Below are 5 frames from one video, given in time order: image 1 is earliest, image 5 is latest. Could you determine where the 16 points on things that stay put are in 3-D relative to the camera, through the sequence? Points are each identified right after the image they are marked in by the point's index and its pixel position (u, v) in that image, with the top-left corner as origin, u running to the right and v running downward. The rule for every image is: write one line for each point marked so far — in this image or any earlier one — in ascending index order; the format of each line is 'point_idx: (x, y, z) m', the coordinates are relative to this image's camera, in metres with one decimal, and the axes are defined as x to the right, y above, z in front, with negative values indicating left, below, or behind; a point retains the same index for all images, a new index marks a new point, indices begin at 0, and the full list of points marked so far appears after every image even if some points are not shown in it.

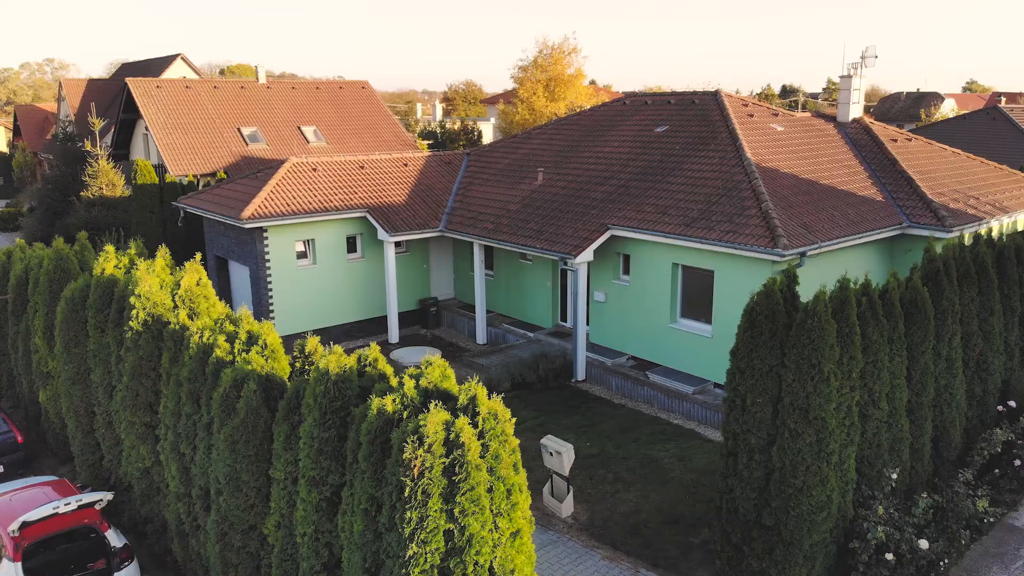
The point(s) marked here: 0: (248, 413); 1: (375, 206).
0: (-2.9, -1.3, +8.0) m
1: (-3.6, +2.2, +19.5) m
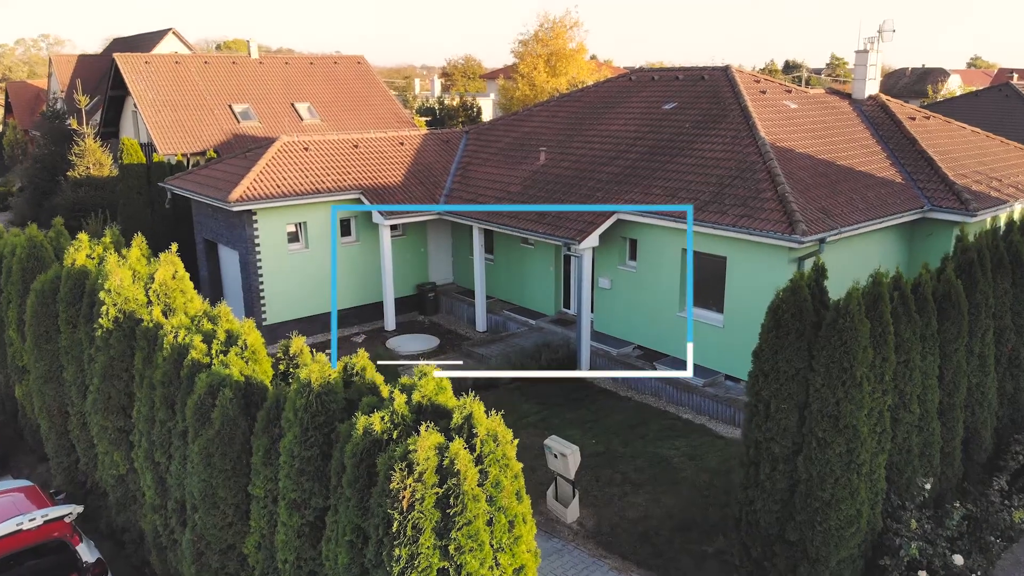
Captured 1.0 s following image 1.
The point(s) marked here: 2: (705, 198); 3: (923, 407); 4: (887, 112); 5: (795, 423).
0: (-2.8, -1.3, +7.3) m
1: (-3.6, +2.6, +18.7) m
2: (+3.8, +1.8, +14.6) m
3: (+5.1, -1.5, +9.1) m
4: (+9.7, +4.6, +19.1) m
5: (+3.1, -1.5, +8.1) m
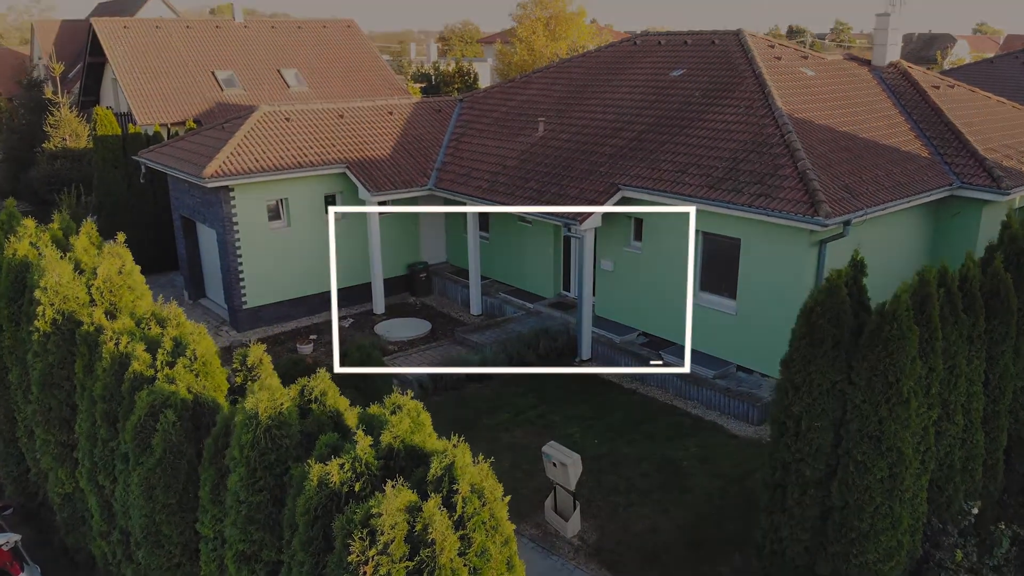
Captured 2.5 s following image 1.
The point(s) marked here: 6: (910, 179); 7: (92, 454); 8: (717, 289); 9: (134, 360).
0: (-2.9, -1.4, +6.2) m
1: (-3.7, +3.0, +17.4) m
2: (+3.8, +2.1, +13.4) m
3: (+5.0, -1.4, +8.1) m
4: (+9.6, +5.0, +17.8) m
5: (+3.0, -1.5, +7.0) m
6: (+7.4, +2.0, +13.7) m
7: (-4.3, -1.7, +7.5) m
8: (+3.9, 0.0, +13.9) m
9: (-3.5, -0.7, +6.9) m
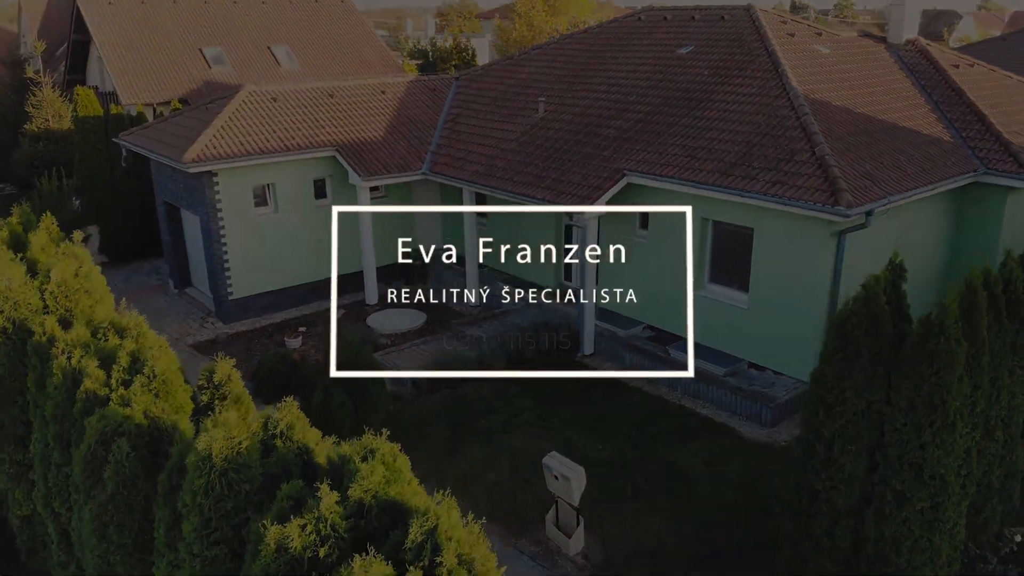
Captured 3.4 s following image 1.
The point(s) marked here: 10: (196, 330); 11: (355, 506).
0: (-2.9, -1.5, +5.5) m
1: (-3.7, +3.3, +16.6) m
2: (+3.7, +2.2, +12.6) m
3: (+5.0, -1.5, +7.4) m
4: (+9.6, +5.3, +16.9) m
5: (+3.0, -1.5, +6.3) m
6: (+7.4, +2.2, +12.9) m
7: (-4.3, -1.8, +6.8) m
8: (+3.9, +0.1, +13.2) m
9: (-3.6, -0.7, +6.1) m
10: (-7.0, -0.9, +16.2) m
11: (-0.8, -1.2, +4.0) m
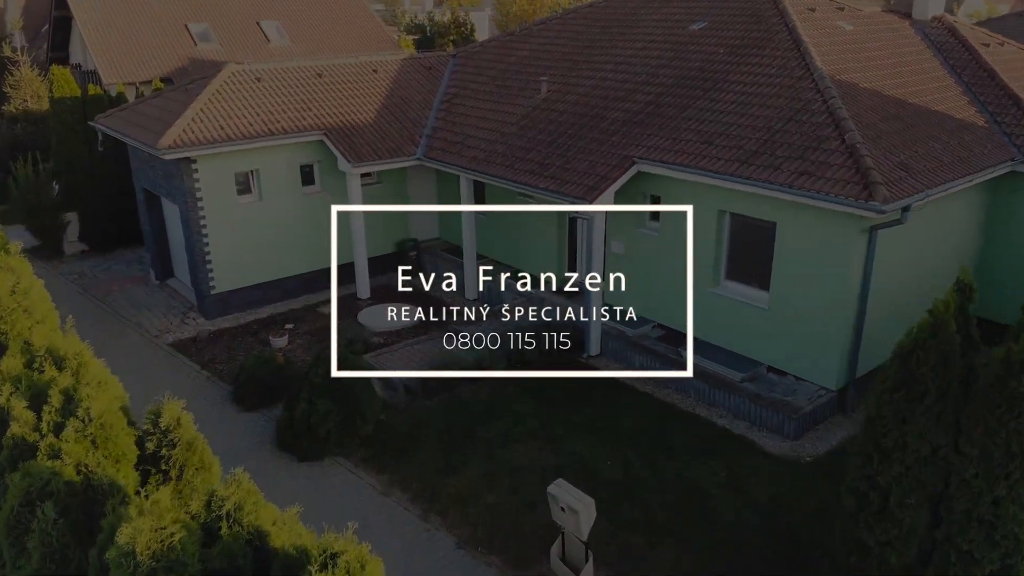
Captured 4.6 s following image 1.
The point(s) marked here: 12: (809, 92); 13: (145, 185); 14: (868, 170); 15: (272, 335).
0: (-2.9, -1.7, +4.6) m
1: (-3.7, +3.4, +15.5) m
2: (+3.7, +2.2, +11.6) m
3: (+5.0, -1.6, +6.4) m
4: (+9.6, +5.4, +15.8) m
5: (+3.0, -1.7, +5.4) m
6: (+7.4, +2.2, +11.9) m
7: (-4.3, -1.9, +5.9) m
8: (+3.9, +0.1, +12.2) m
9: (-3.5, -0.9, +5.2) m
10: (-7.0, -0.8, +15.3) m
11: (-0.8, -1.4, +3.1) m
12: (+4.9, +3.2, +12.1) m
13: (-8.2, +2.3, +16.4) m
14: (+4.9, +1.6, +10.1) m
15: (-4.7, -0.9, +14.4) m
